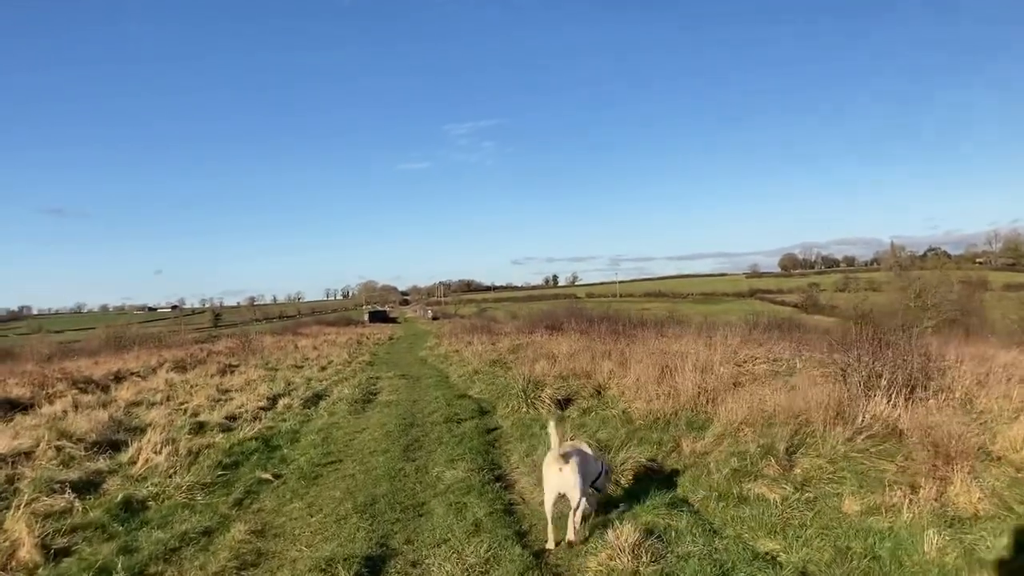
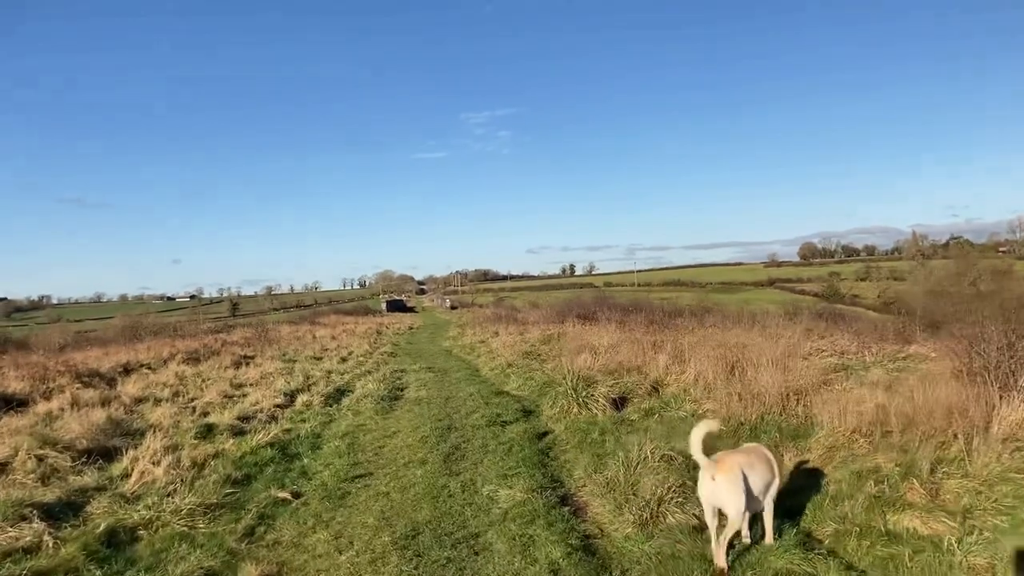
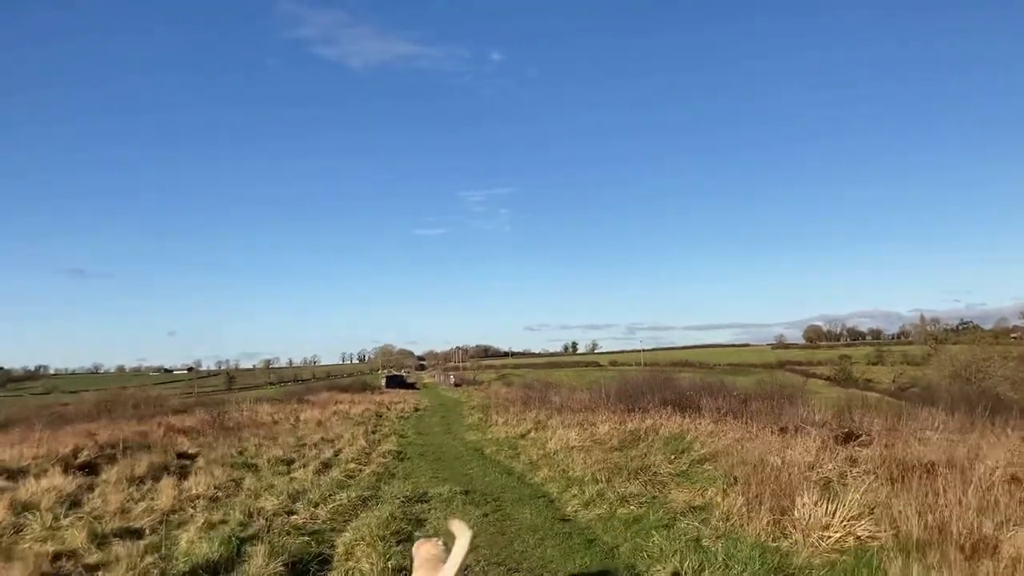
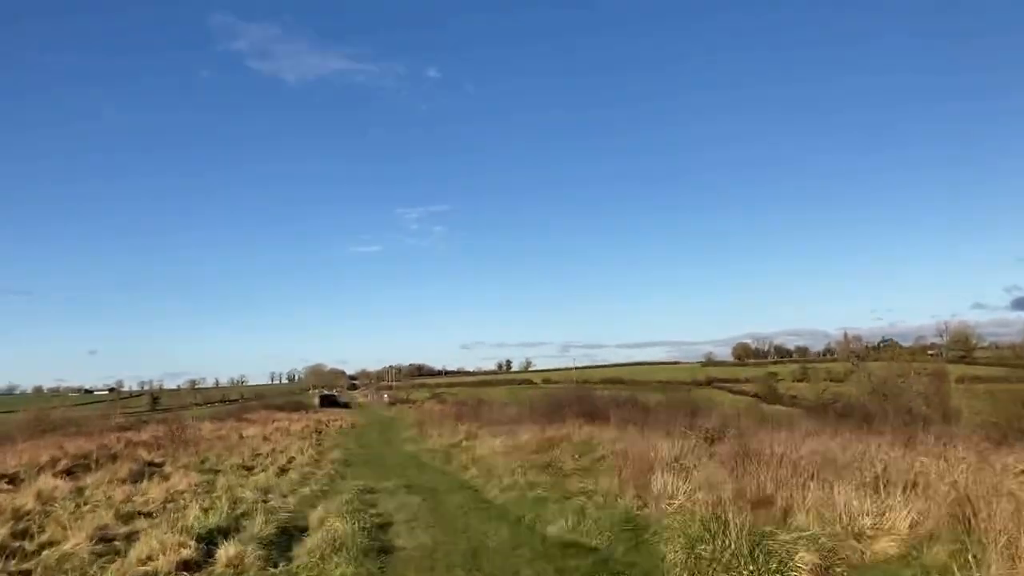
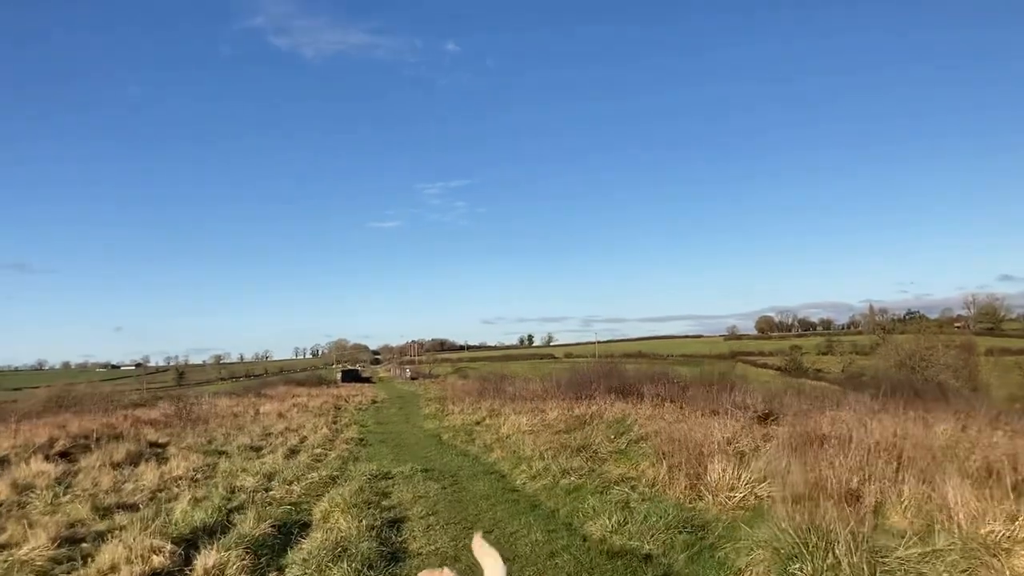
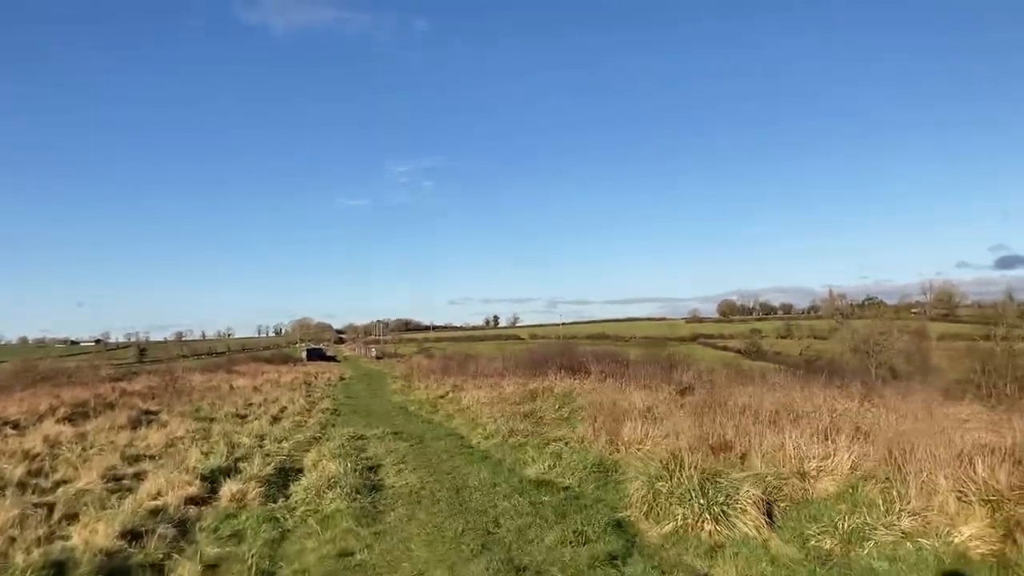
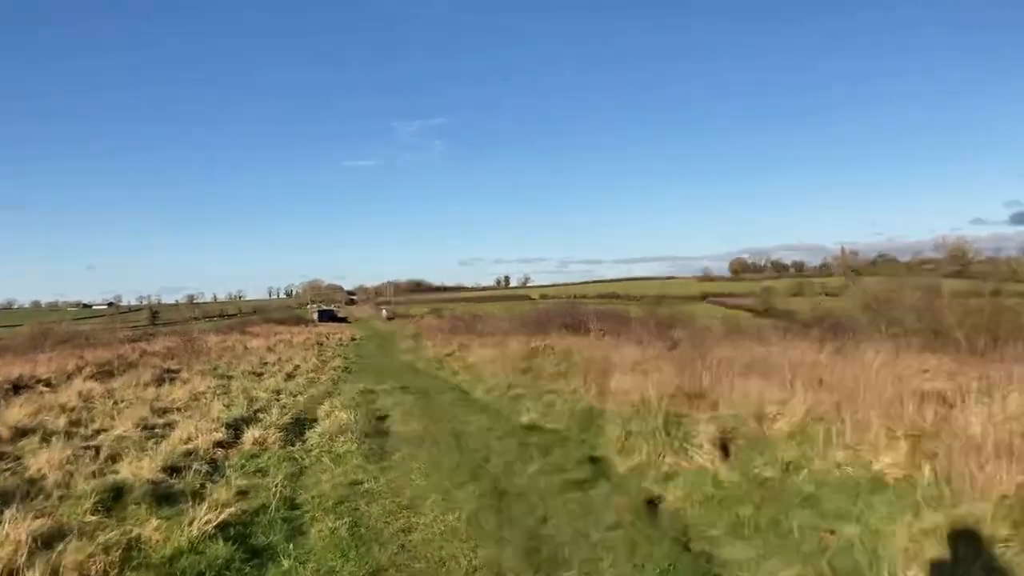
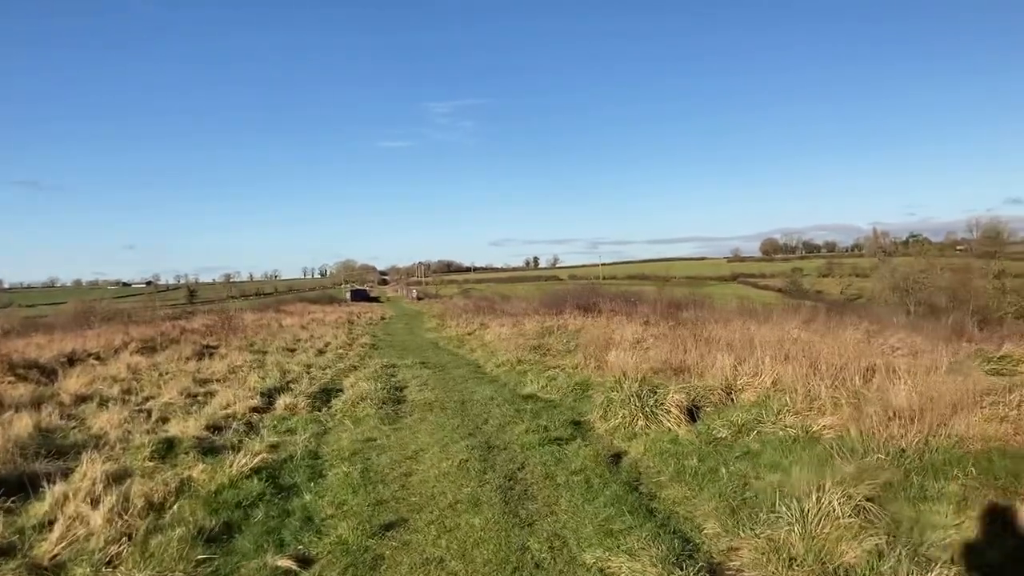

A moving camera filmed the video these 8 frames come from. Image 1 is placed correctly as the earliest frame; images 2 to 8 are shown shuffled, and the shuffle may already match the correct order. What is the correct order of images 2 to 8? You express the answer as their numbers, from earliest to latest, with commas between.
2, 8, 7, 6, 4, 5, 3
